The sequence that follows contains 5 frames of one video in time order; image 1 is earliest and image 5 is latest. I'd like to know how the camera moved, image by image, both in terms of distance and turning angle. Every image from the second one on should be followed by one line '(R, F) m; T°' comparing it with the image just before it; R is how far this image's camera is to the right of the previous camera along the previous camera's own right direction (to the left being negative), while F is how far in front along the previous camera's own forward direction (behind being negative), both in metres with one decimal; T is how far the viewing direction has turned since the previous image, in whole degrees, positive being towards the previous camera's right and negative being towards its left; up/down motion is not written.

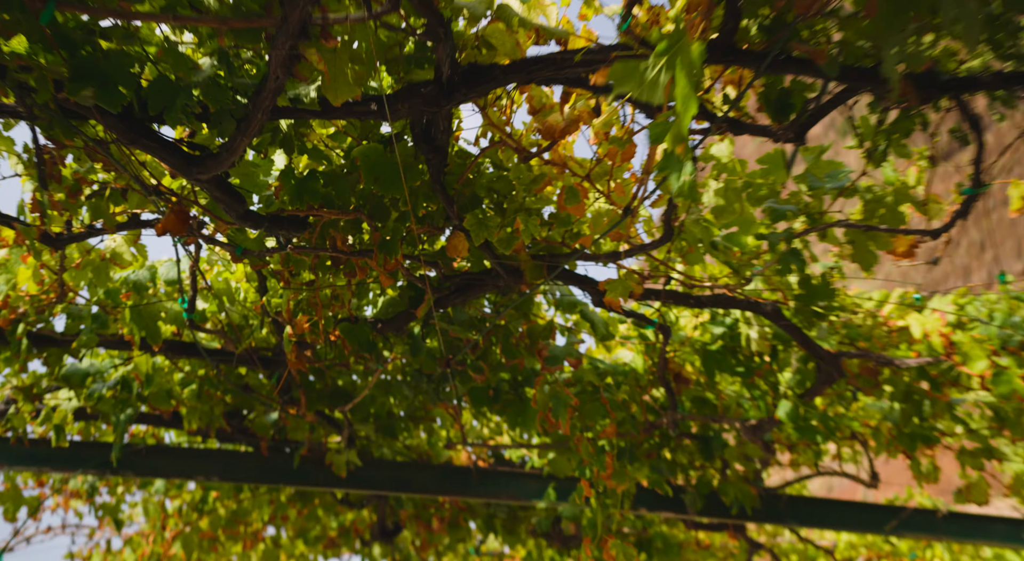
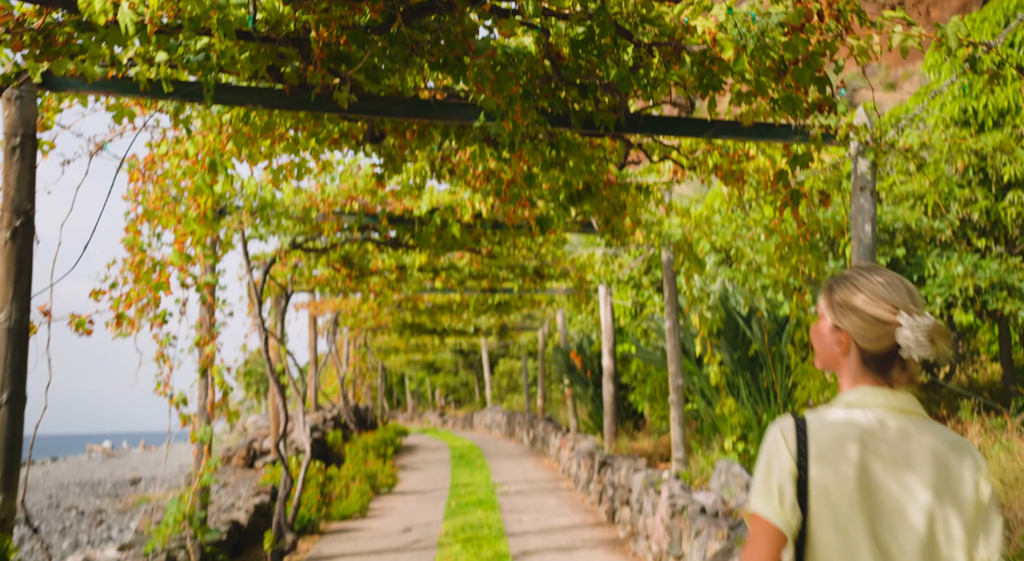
(+0.1, -1.1) m; +2°
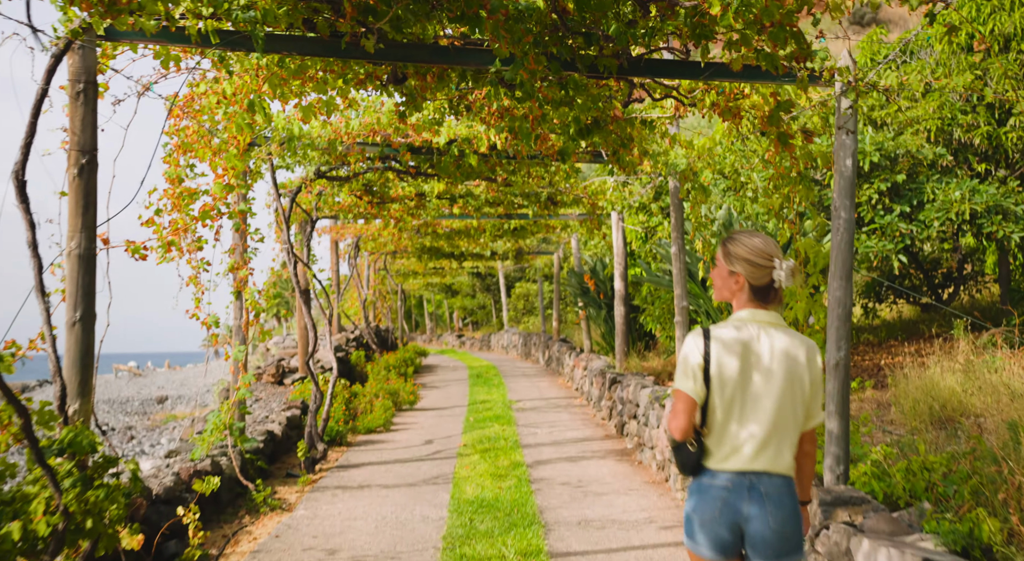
(0.0, -0.4) m; -1°
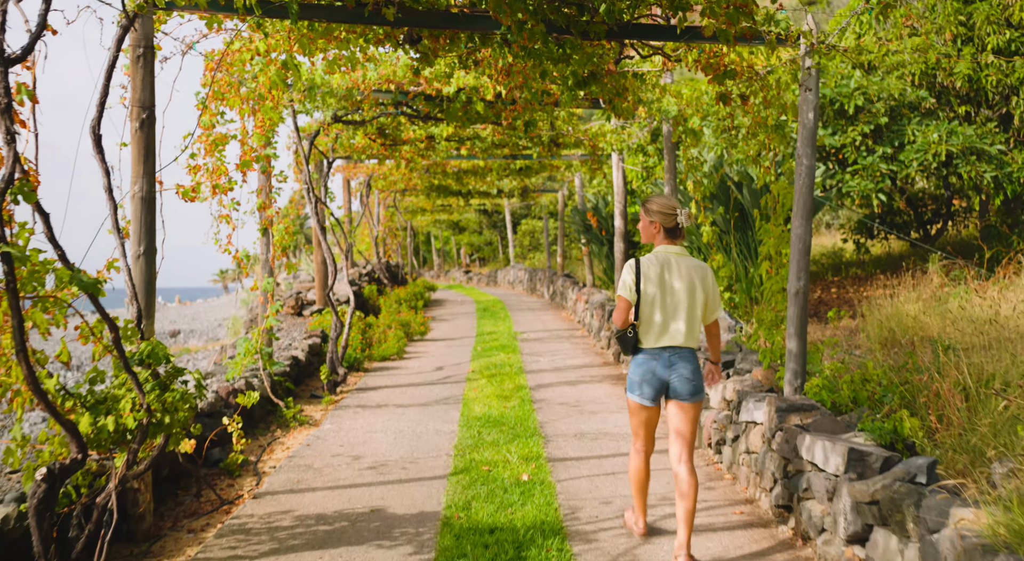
(0.0, -0.6) m; 0°
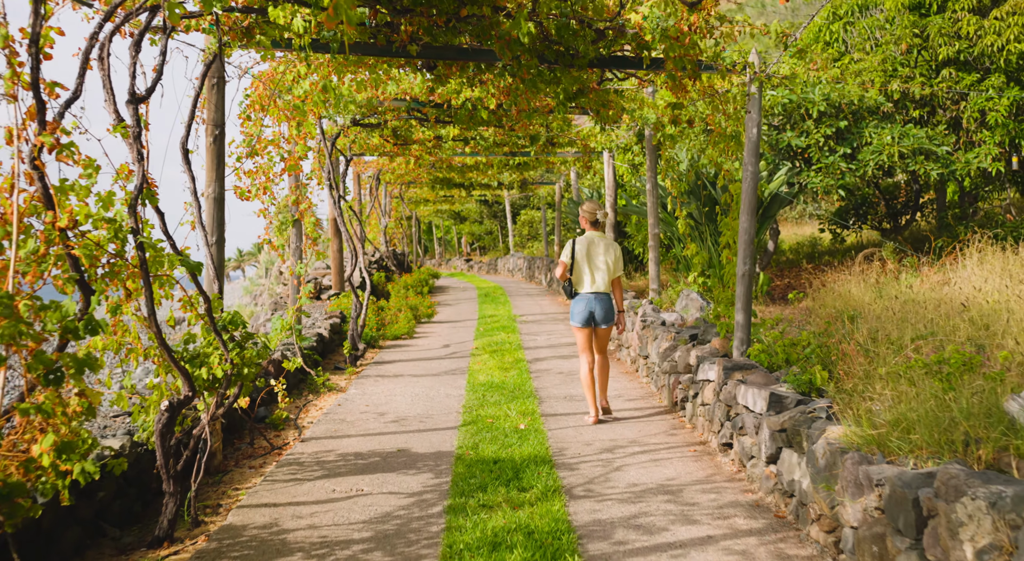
(0.0, -1.1) m; 0°
